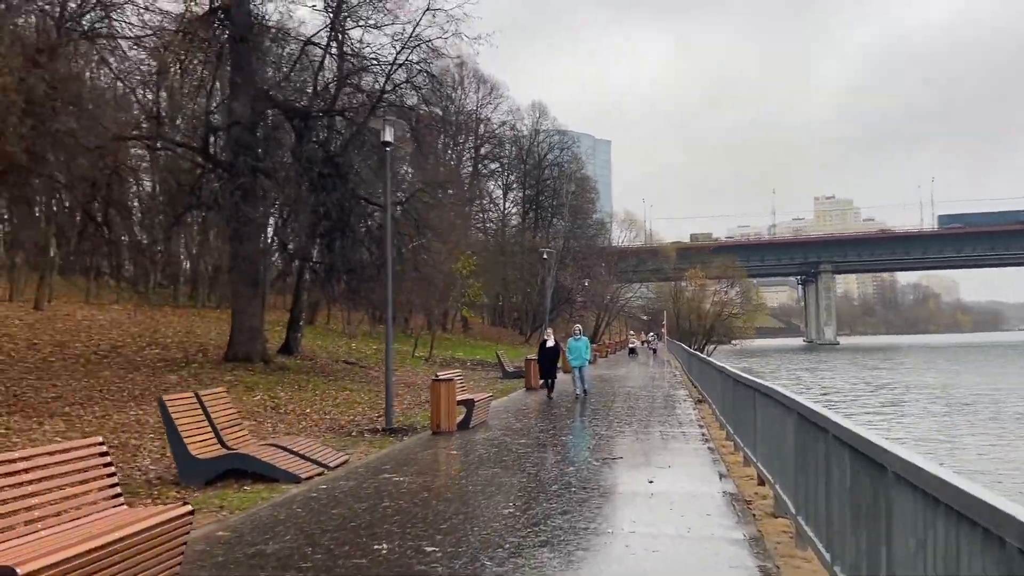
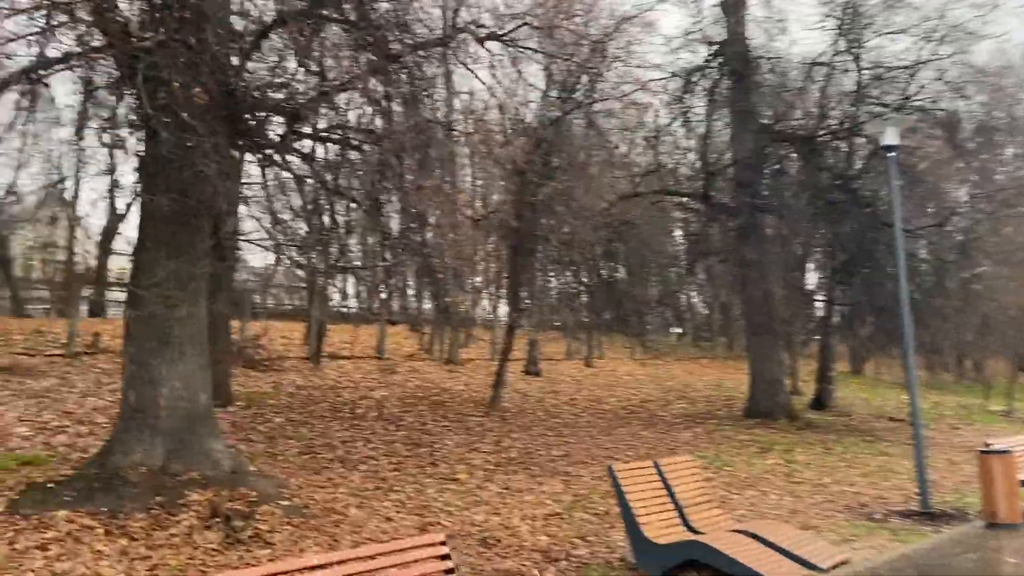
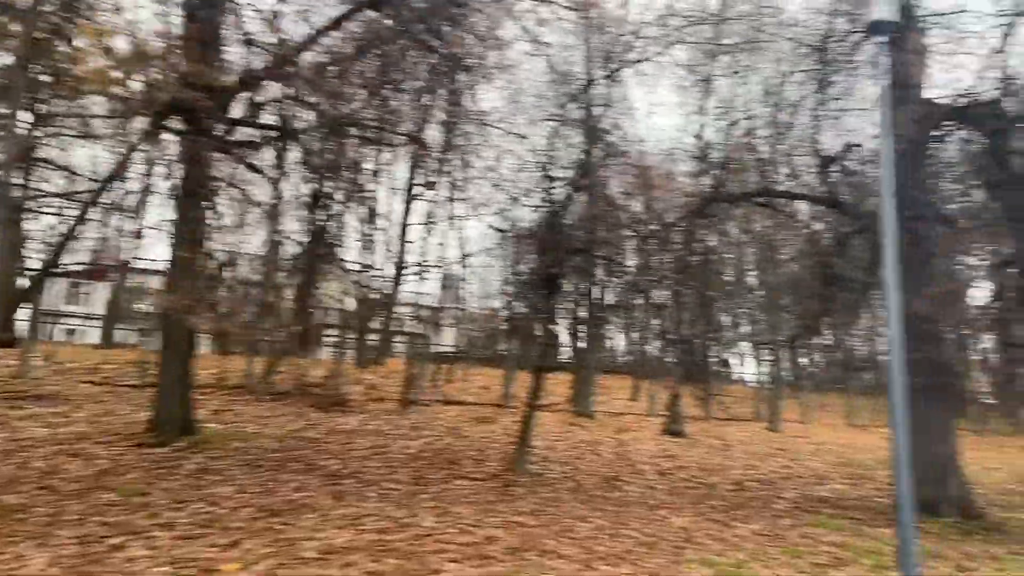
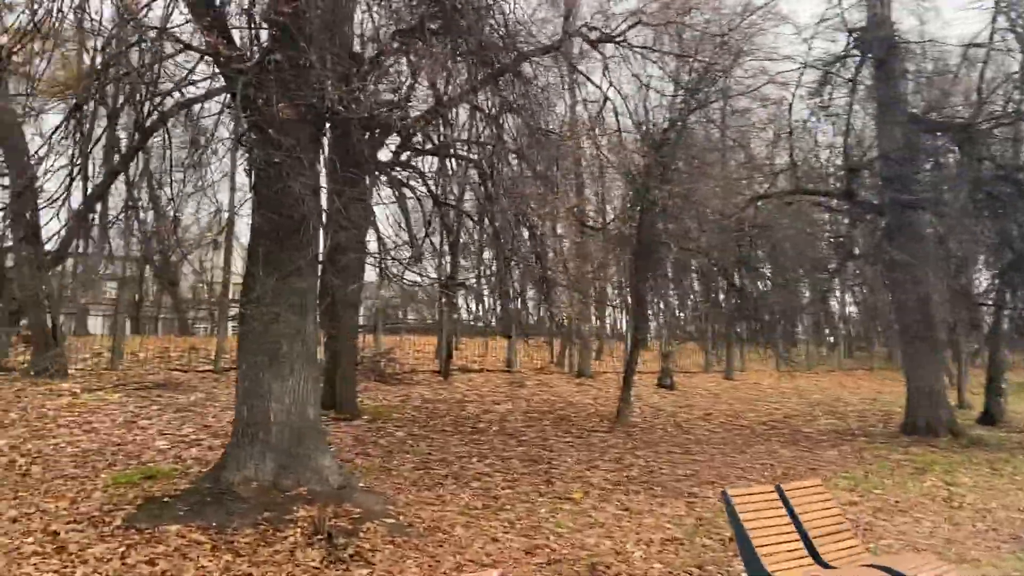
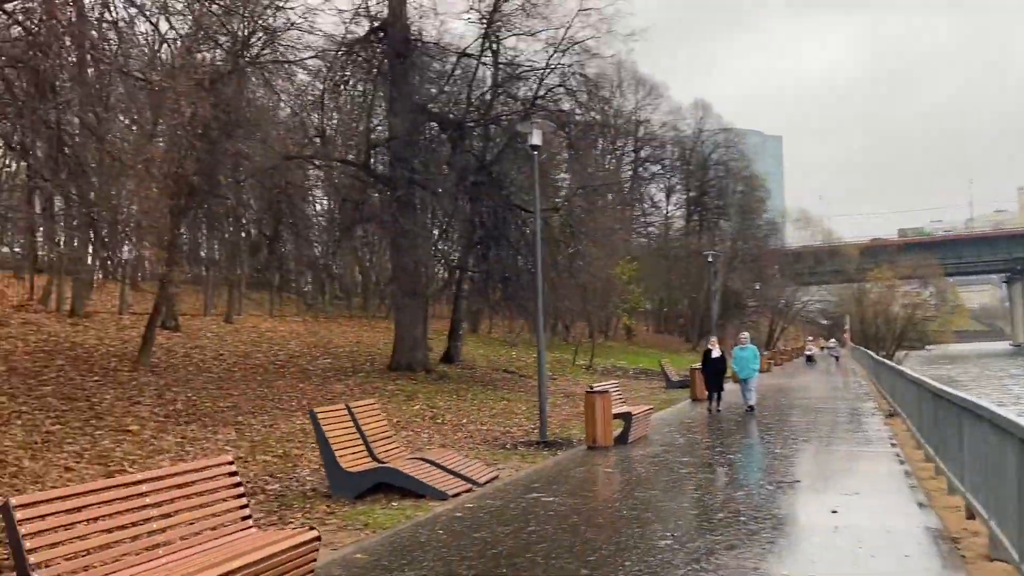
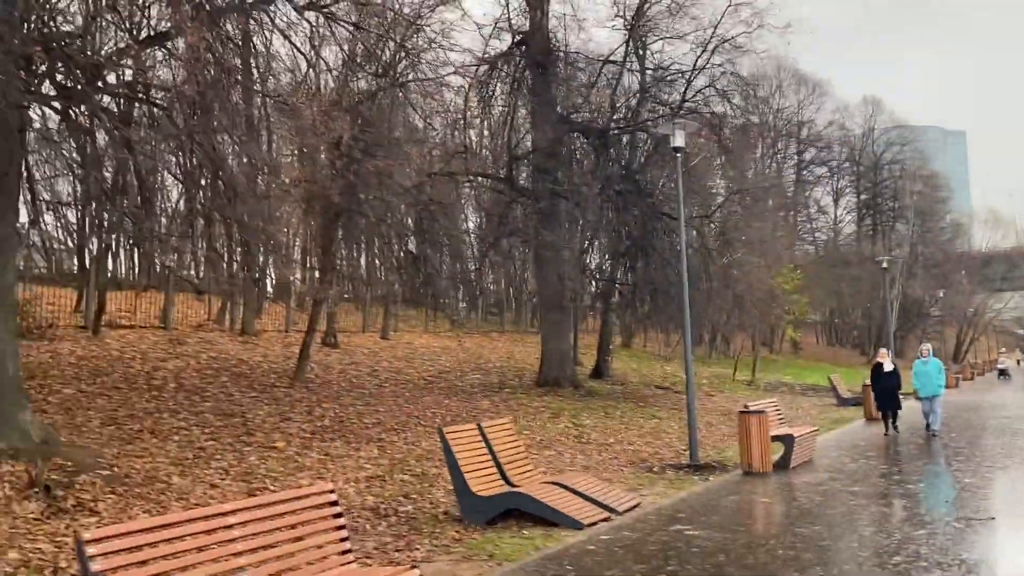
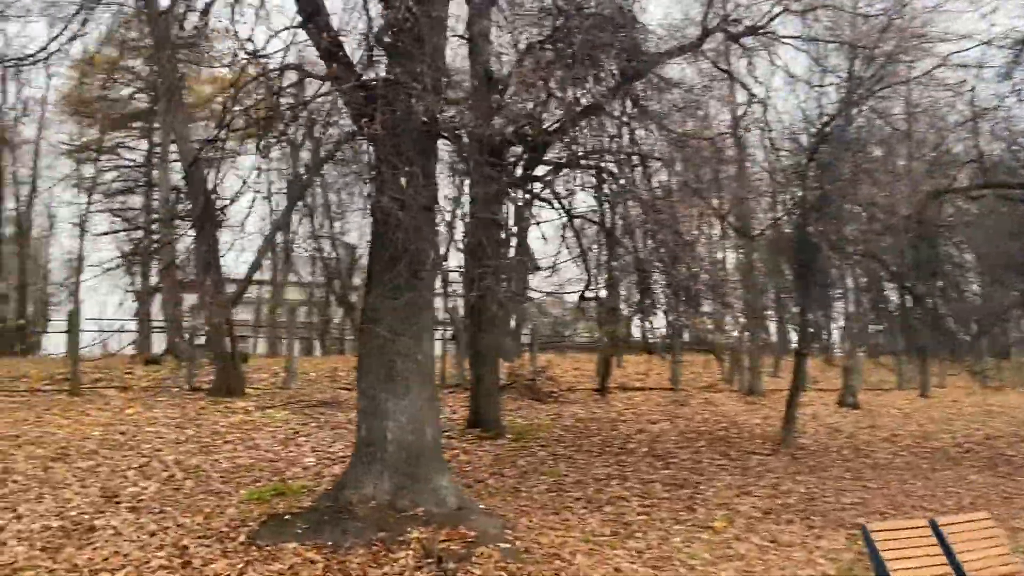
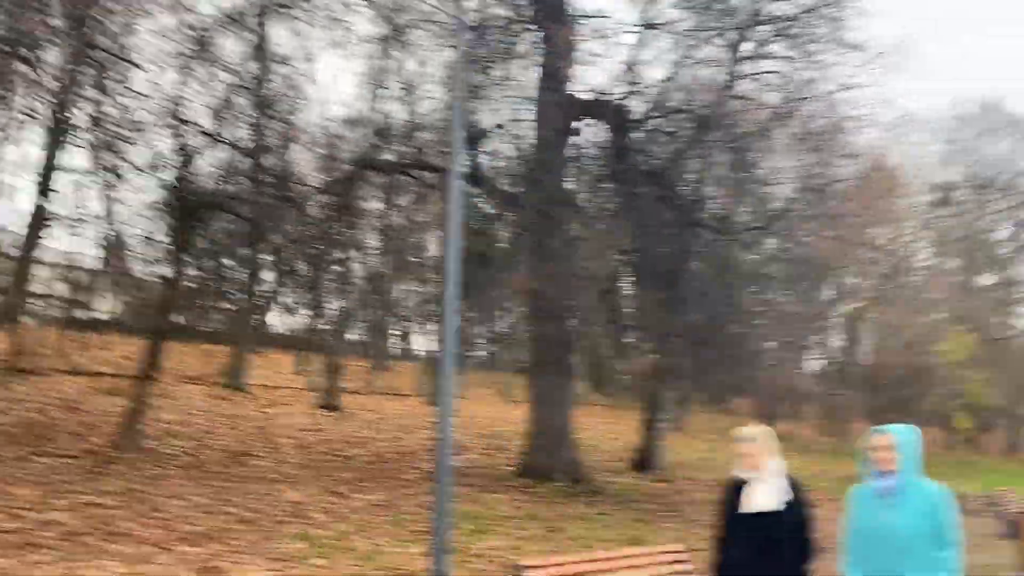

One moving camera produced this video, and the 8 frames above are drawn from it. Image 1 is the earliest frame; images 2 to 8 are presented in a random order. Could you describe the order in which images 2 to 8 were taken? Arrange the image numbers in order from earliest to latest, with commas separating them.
5, 6, 2, 4, 7, 3, 8
